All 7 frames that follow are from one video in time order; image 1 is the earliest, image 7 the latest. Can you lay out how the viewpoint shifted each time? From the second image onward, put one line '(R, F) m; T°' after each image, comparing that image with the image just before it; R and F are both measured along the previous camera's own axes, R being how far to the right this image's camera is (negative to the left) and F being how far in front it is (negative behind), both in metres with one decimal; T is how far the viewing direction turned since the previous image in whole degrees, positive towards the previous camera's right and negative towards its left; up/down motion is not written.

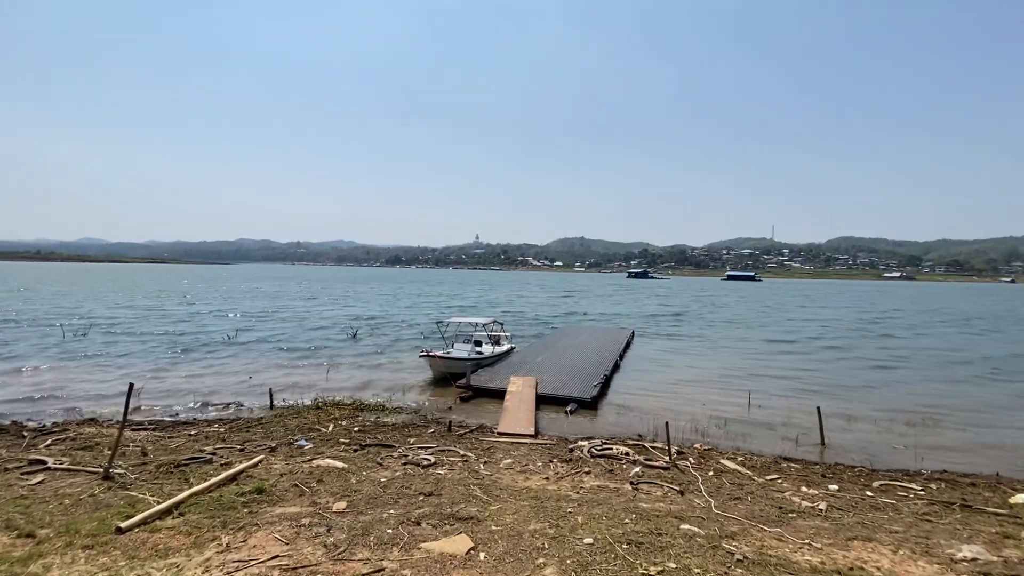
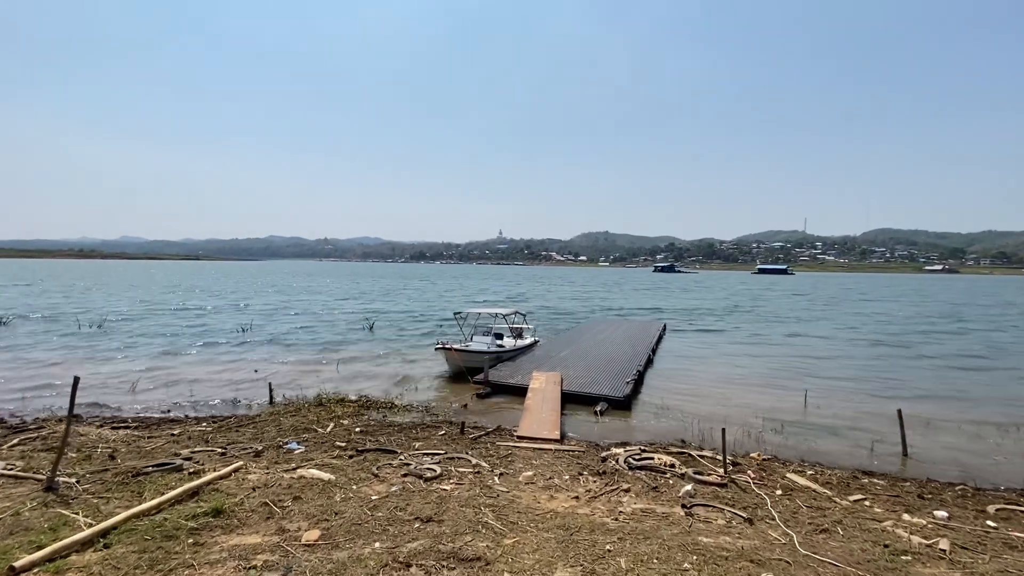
(+0.1, +1.8) m; -3°
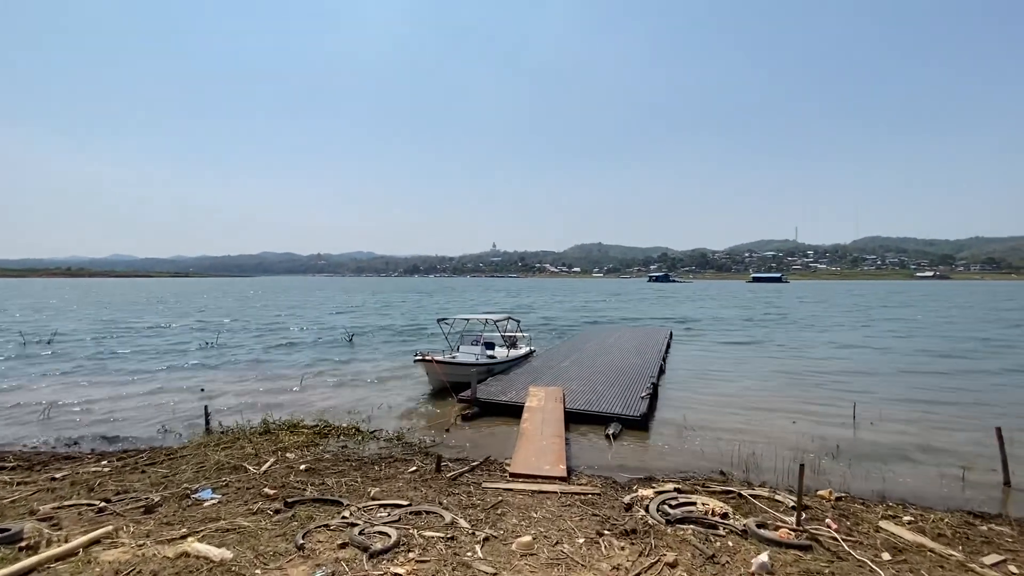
(+0.1, +2.6) m; +1°
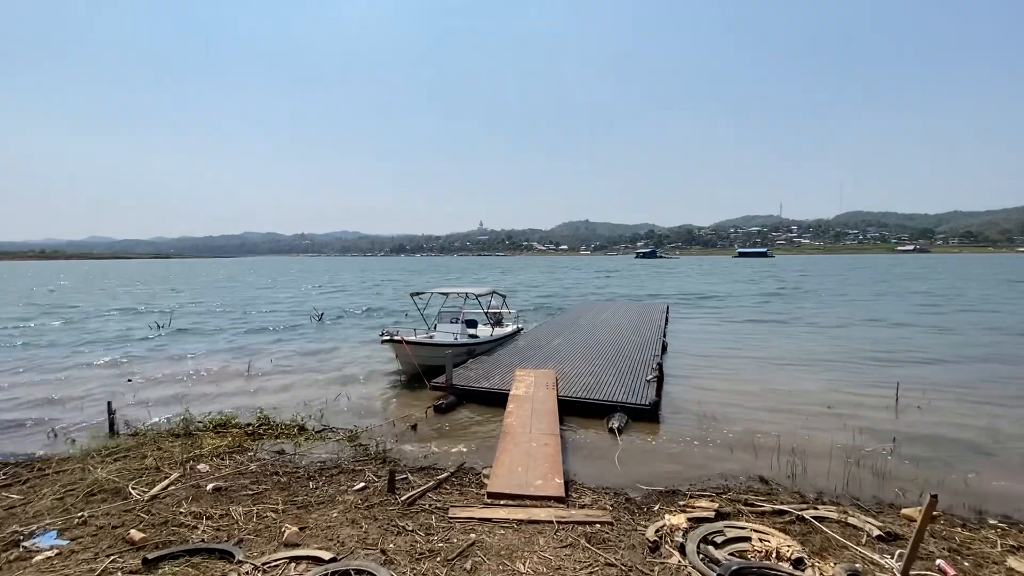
(+0.1, +2.4) m; +1°
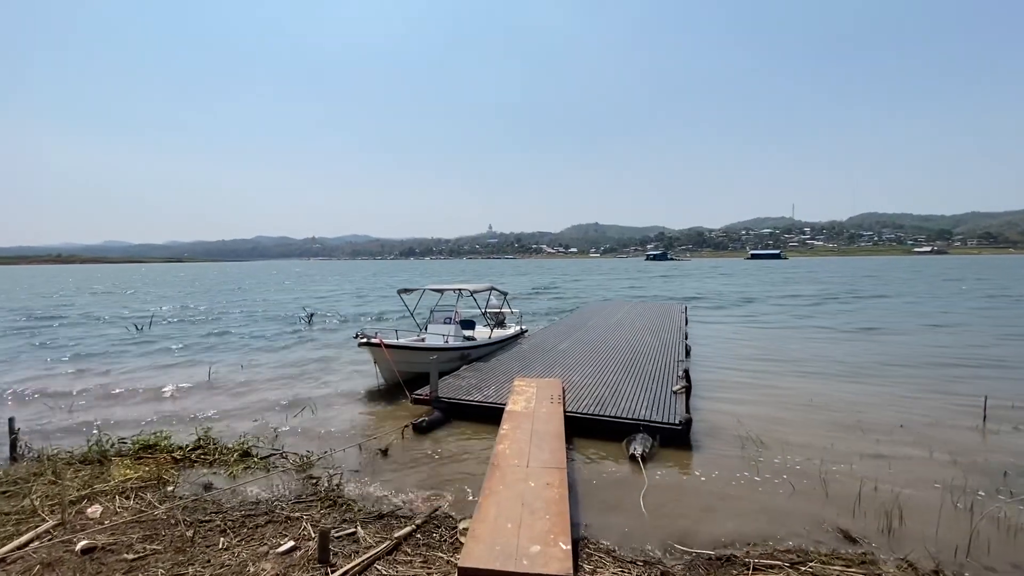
(+0.2, +2.0) m; -1°
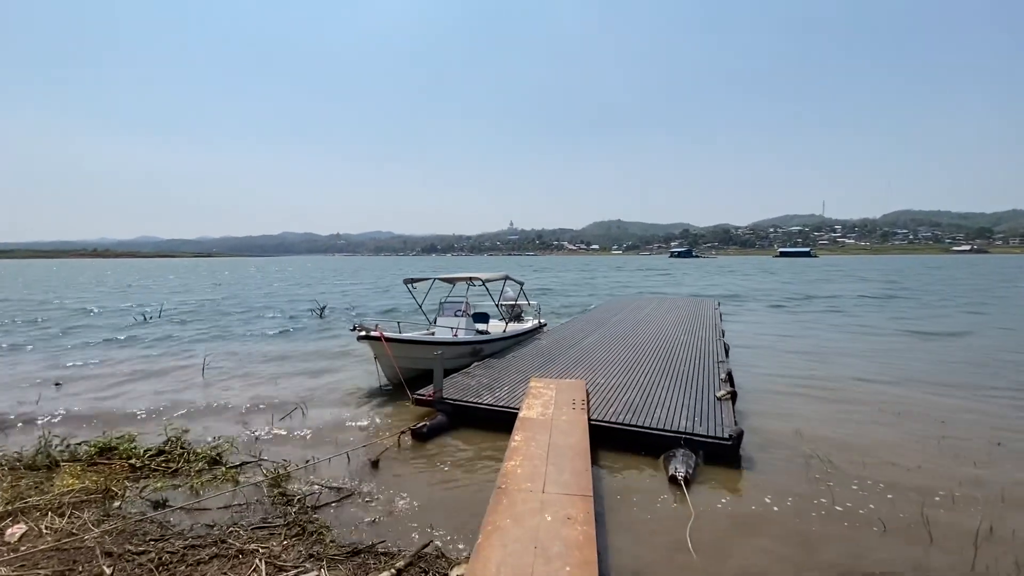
(+0.1, +1.3) m; -2°
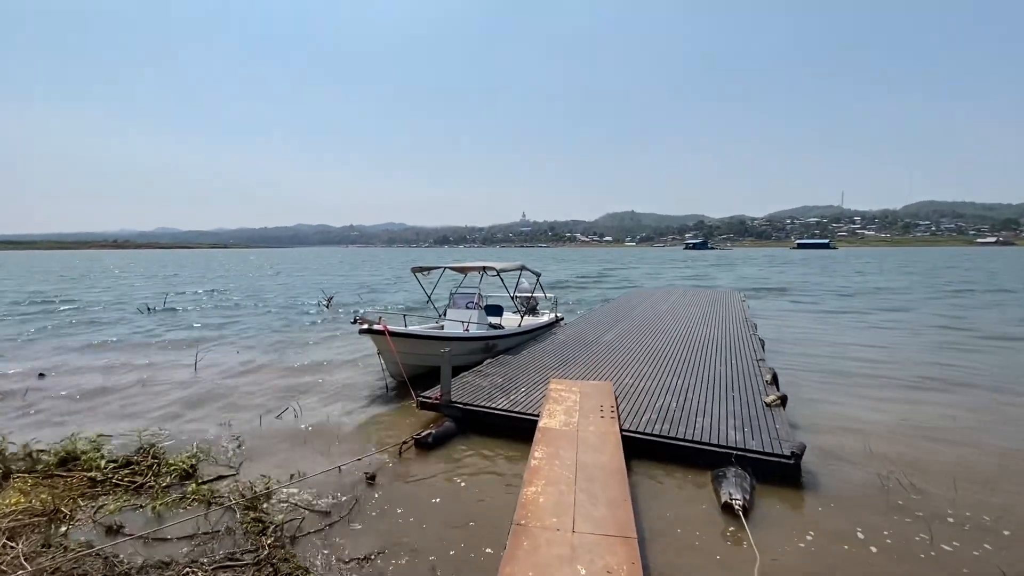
(-0.1, +1.0) m; -1°
